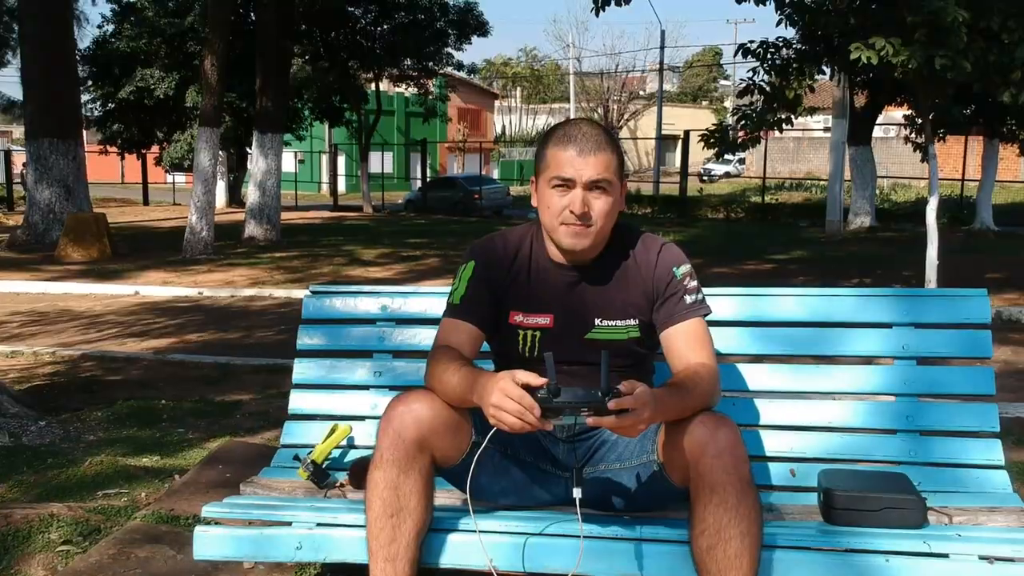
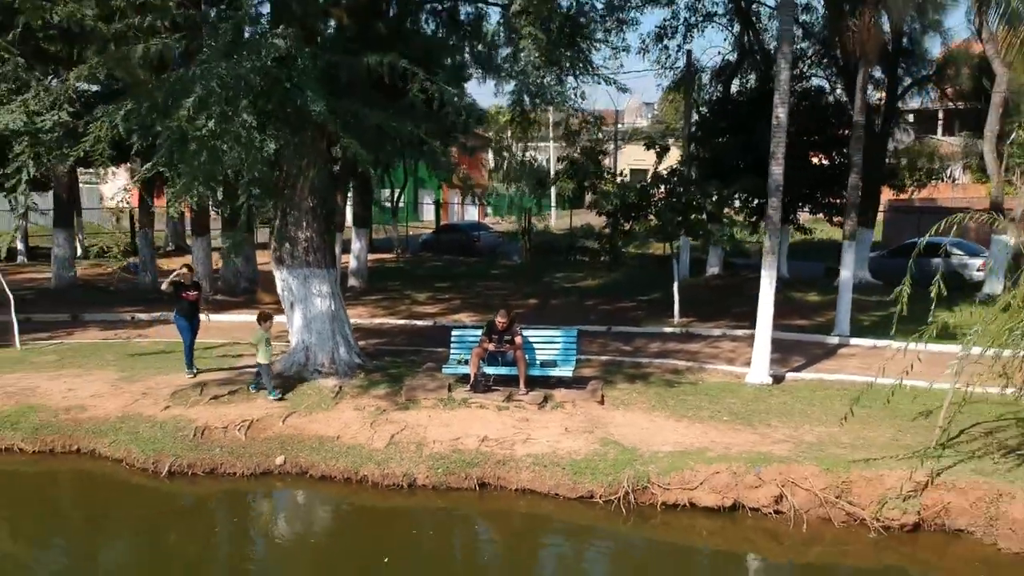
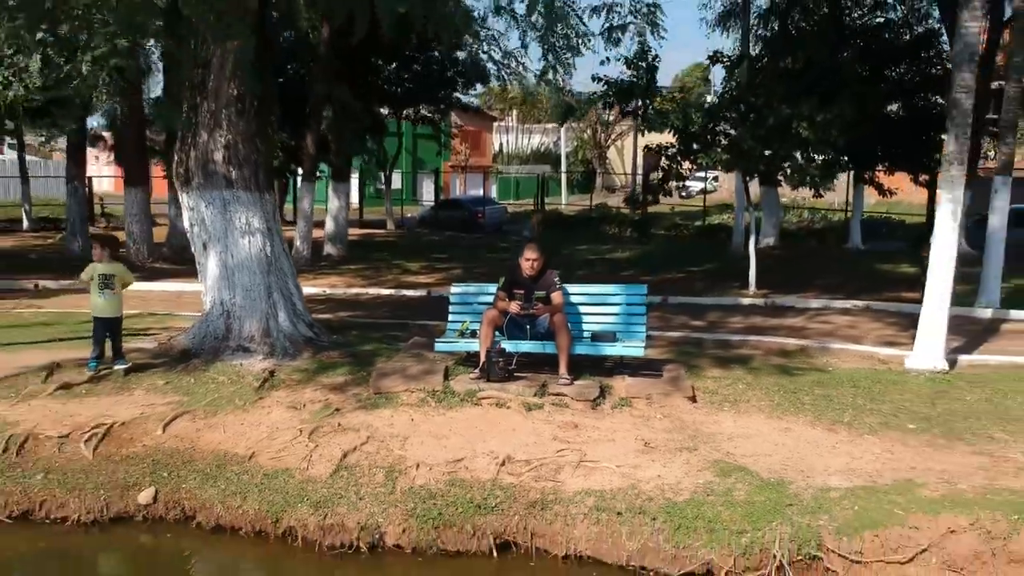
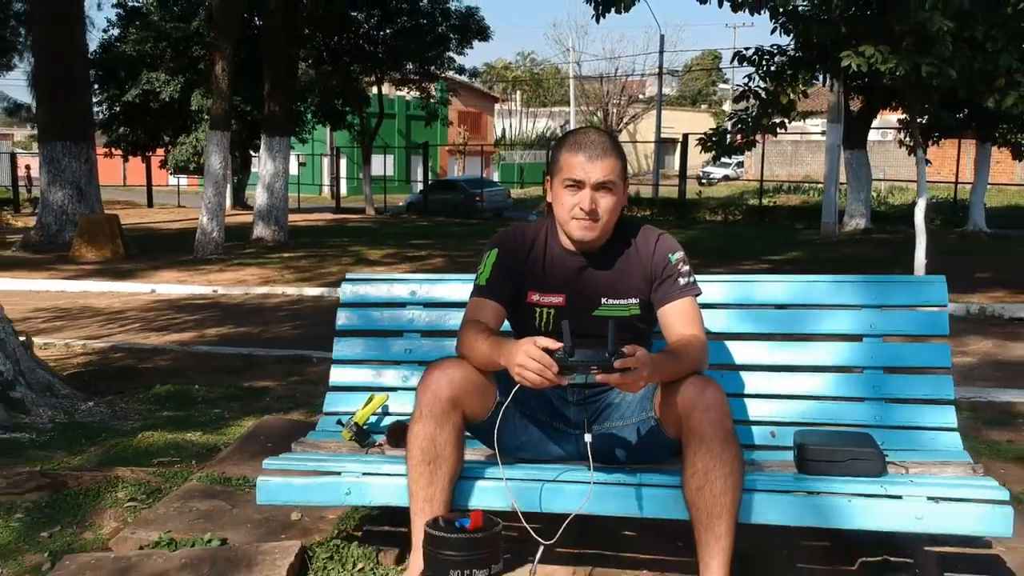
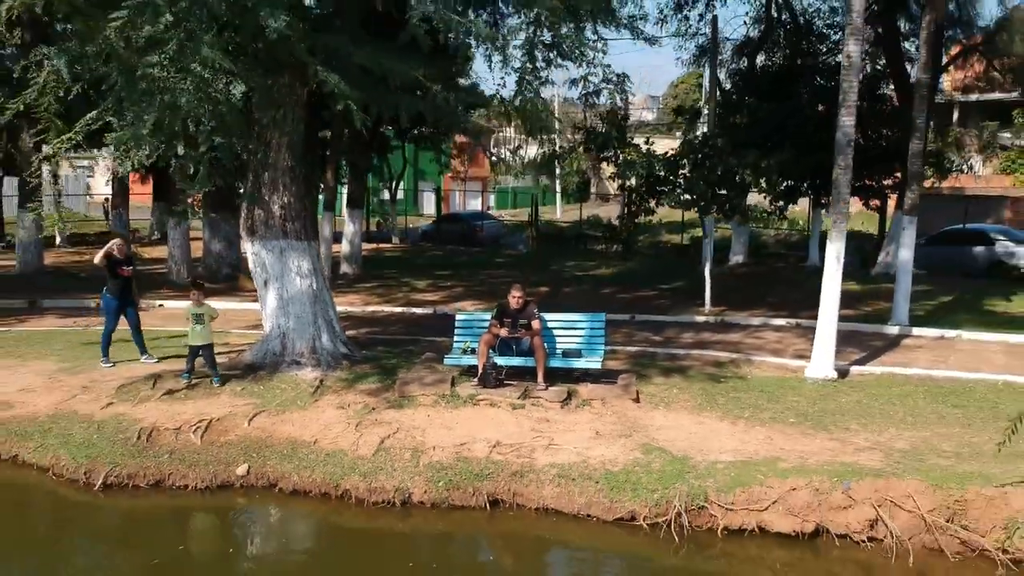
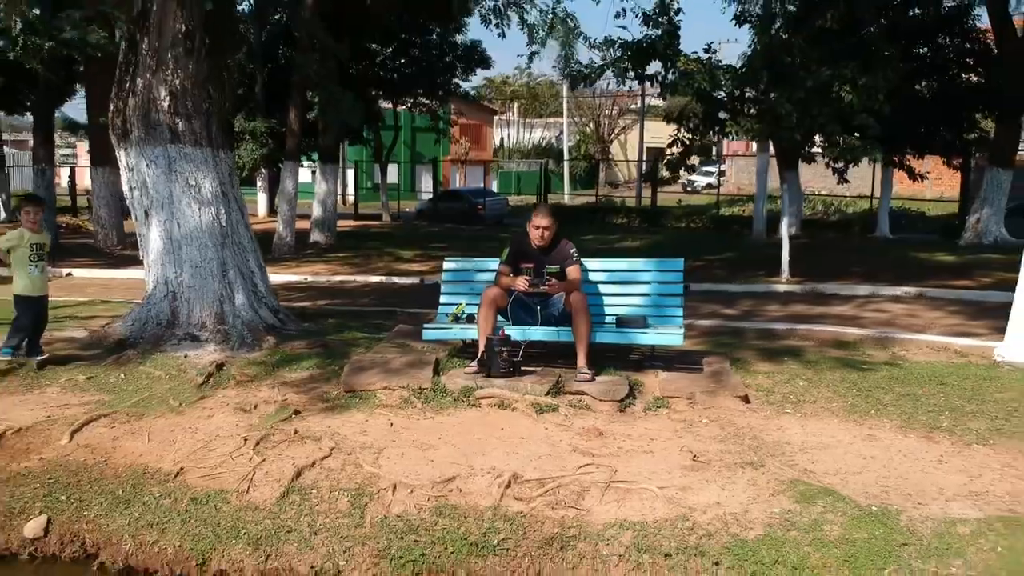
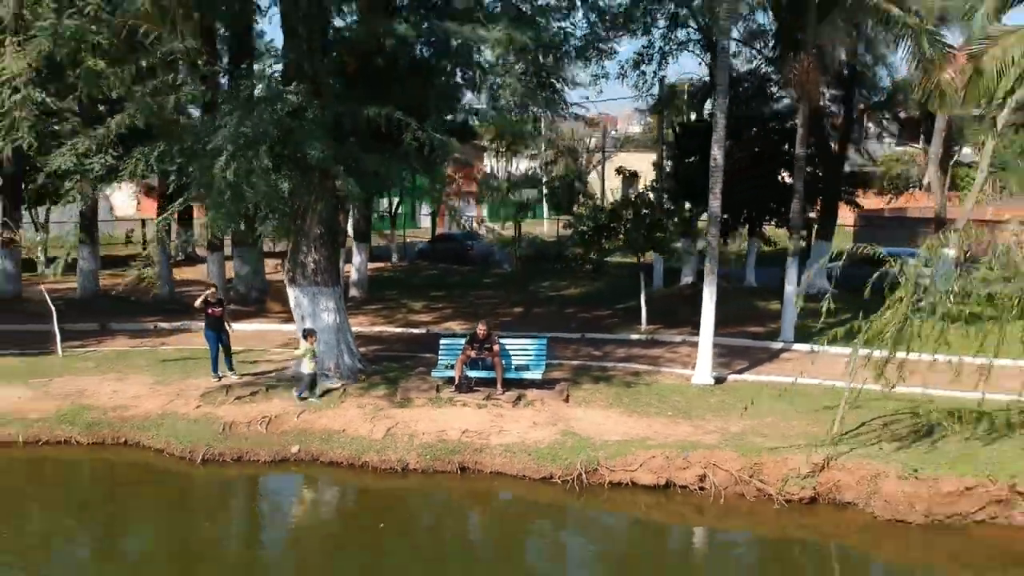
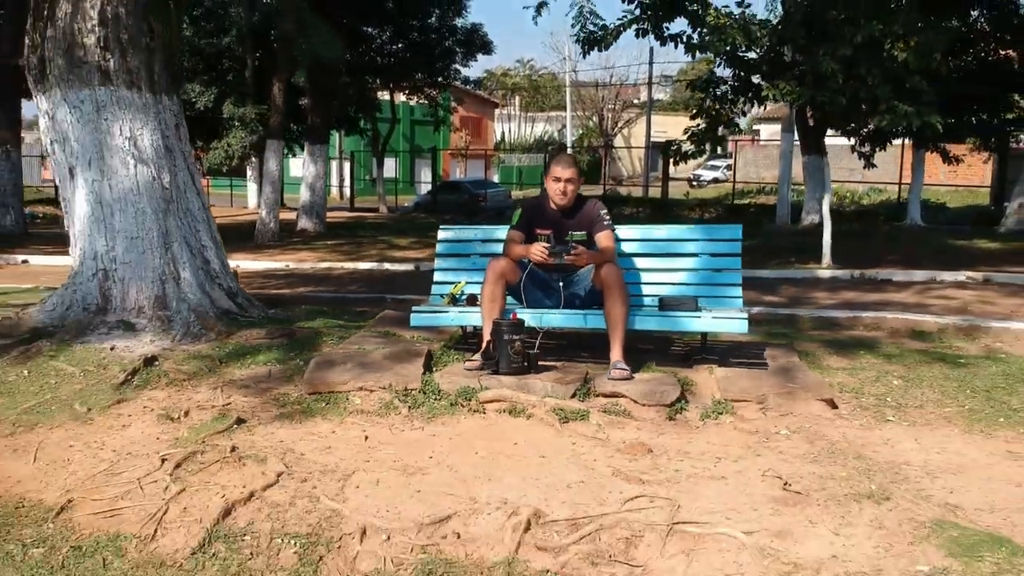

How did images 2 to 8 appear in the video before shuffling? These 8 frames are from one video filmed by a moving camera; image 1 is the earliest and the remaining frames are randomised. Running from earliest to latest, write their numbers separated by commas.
4, 8, 6, 3, 5, 2, 7
